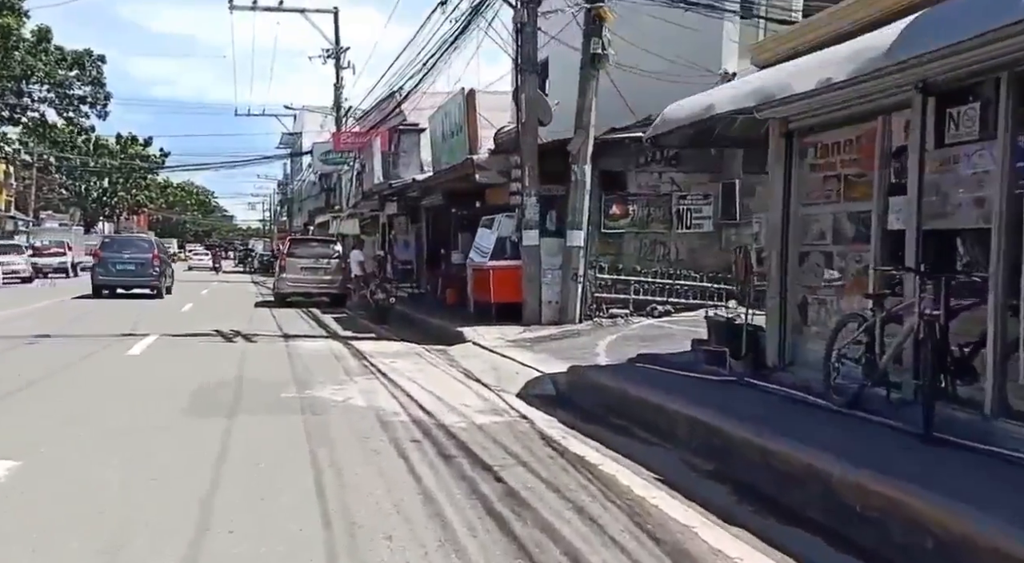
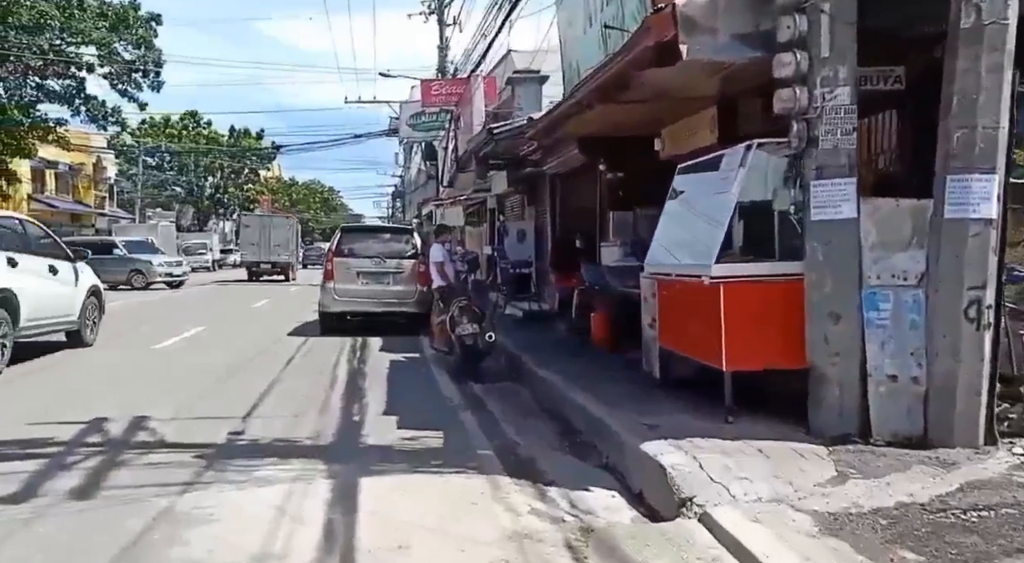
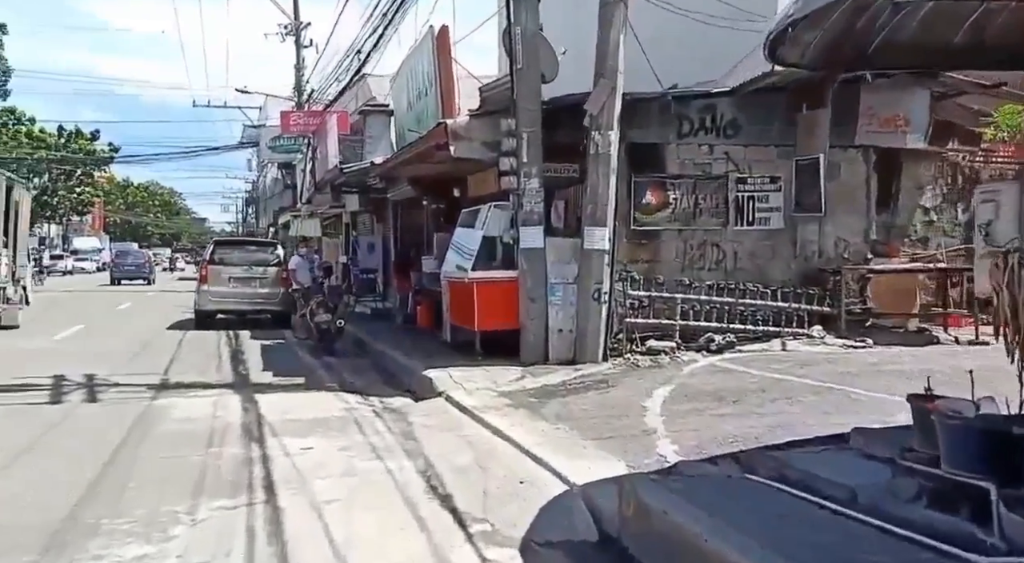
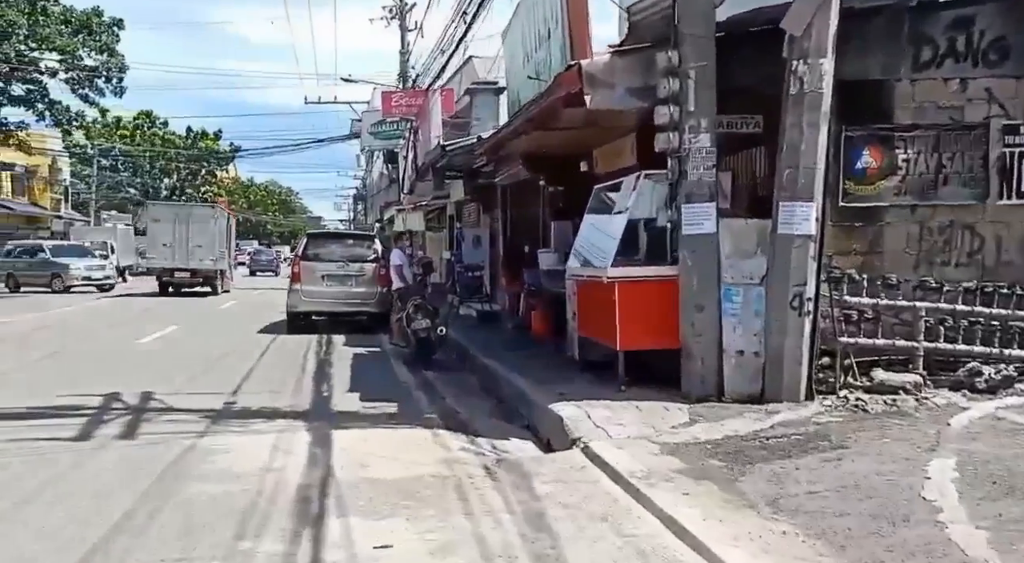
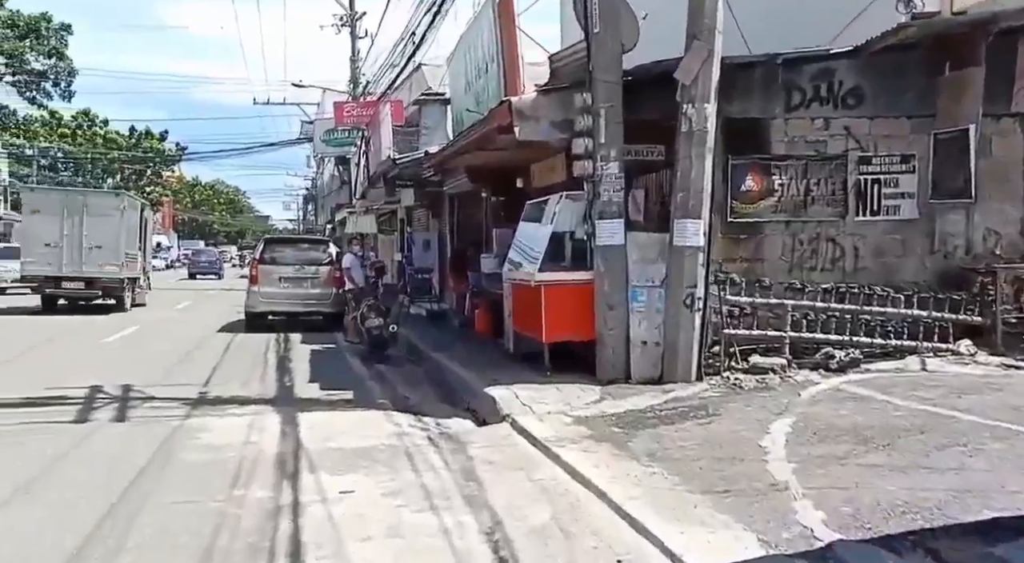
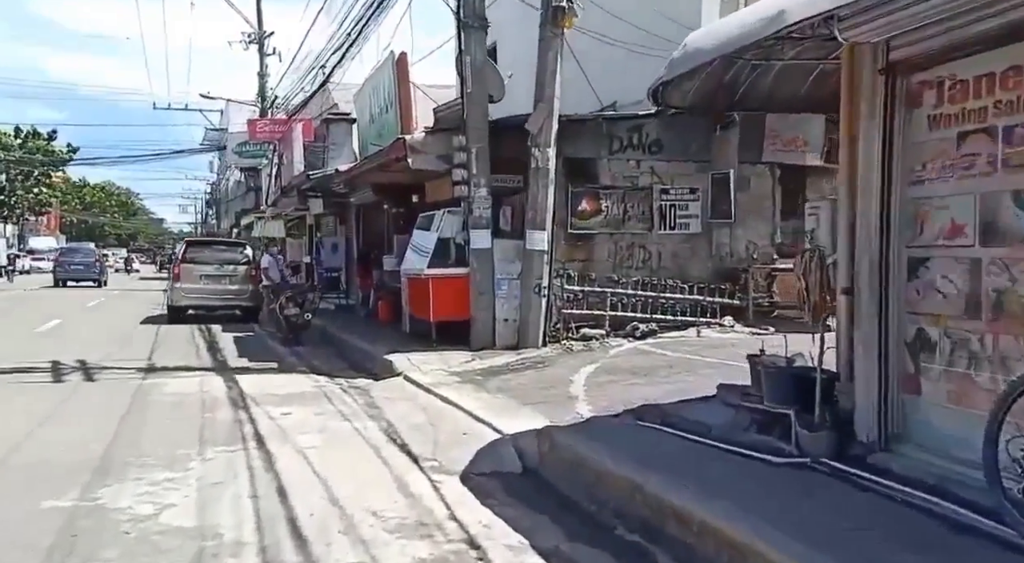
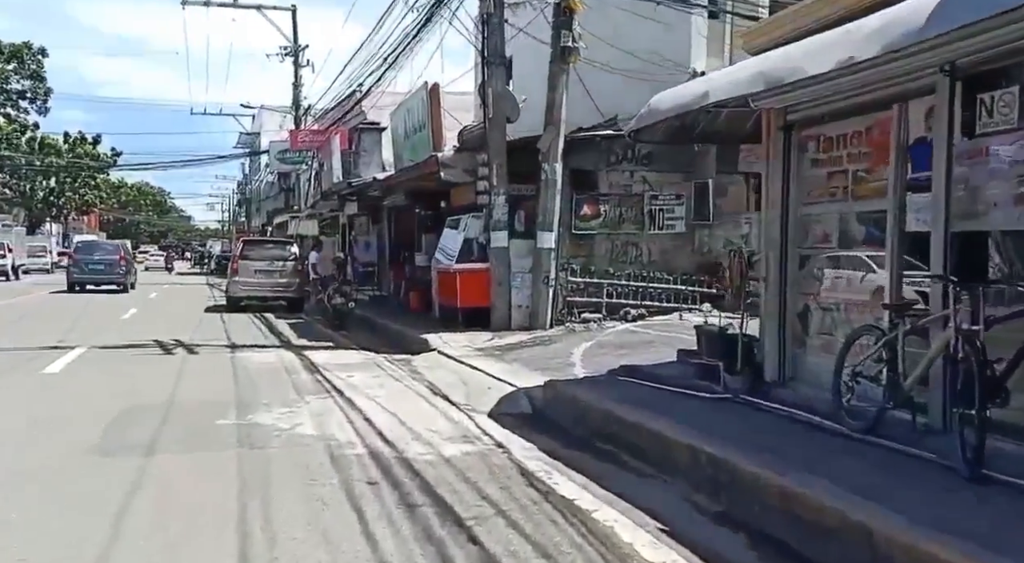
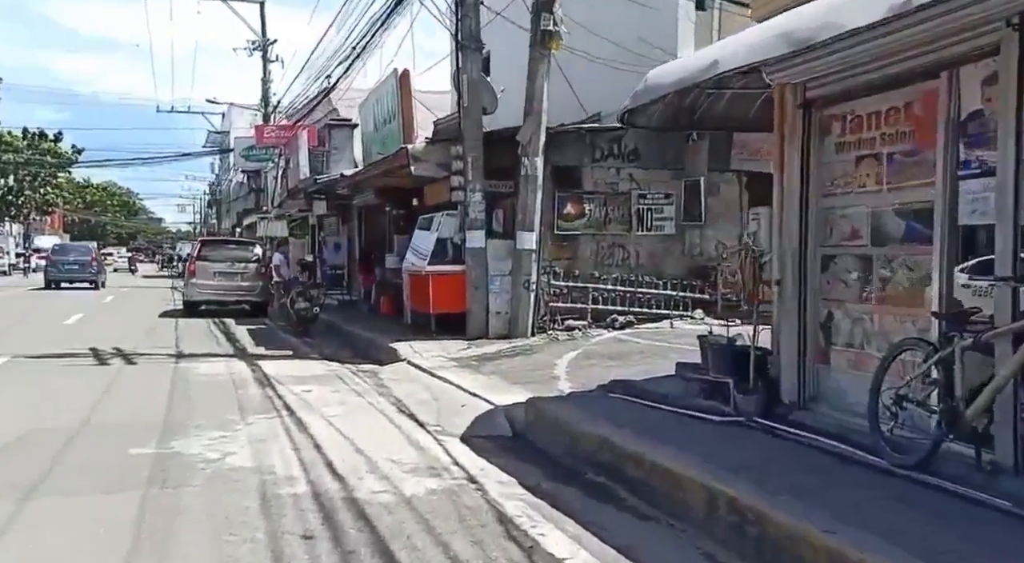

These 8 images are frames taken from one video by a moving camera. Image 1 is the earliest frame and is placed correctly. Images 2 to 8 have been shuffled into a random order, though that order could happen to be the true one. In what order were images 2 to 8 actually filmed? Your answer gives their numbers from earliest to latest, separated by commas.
7, 8, 6, 3, 5, 4, 2
